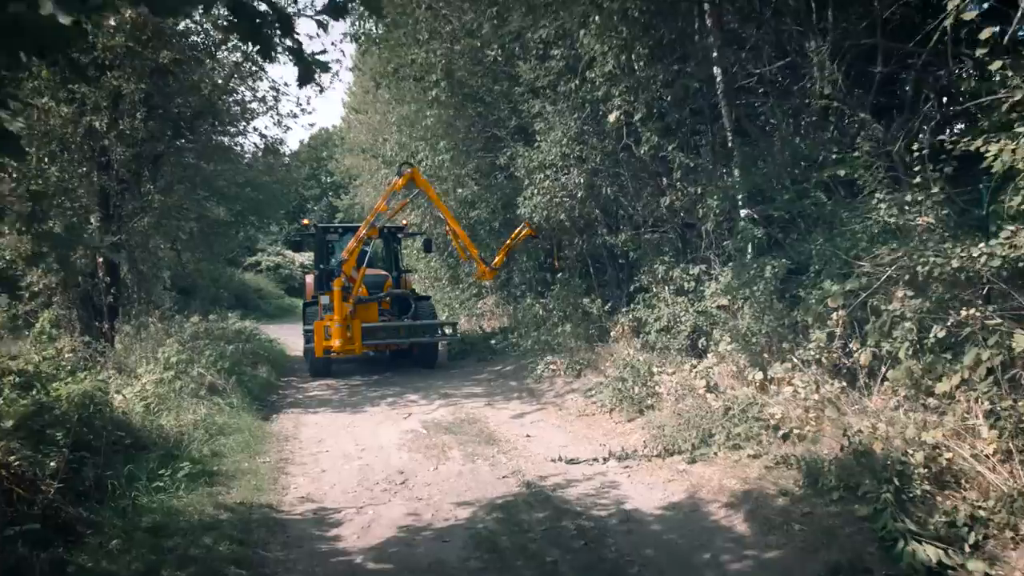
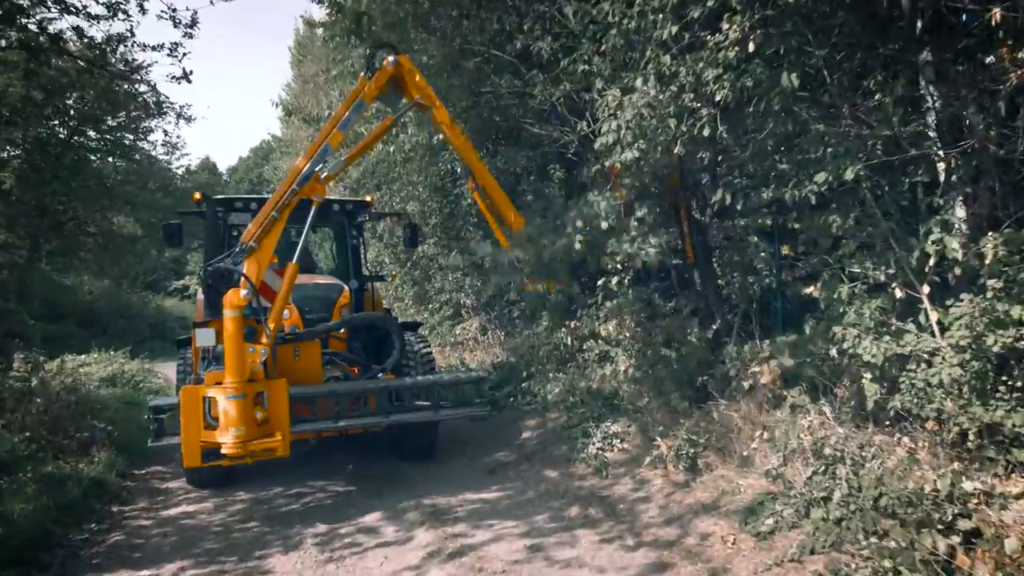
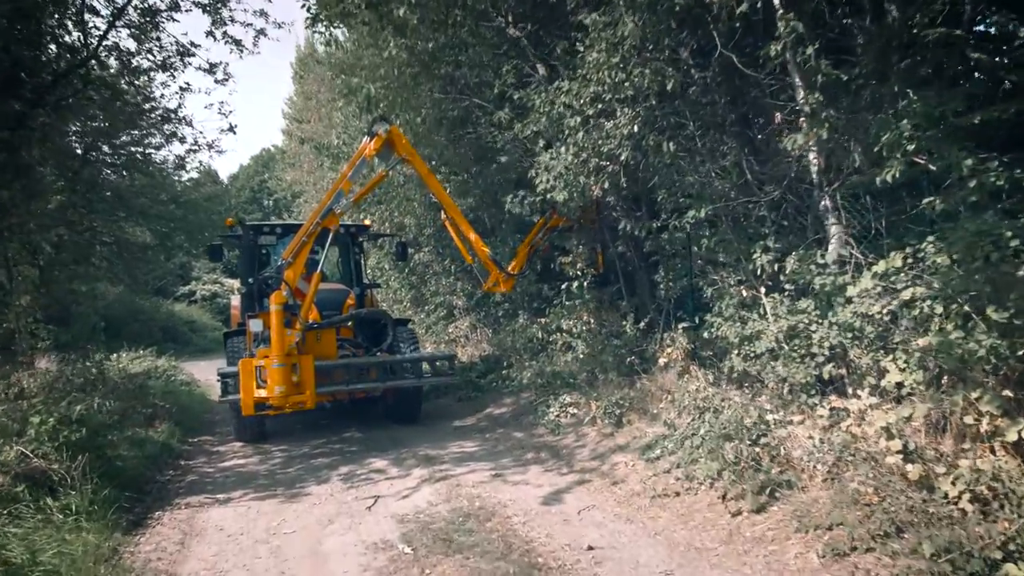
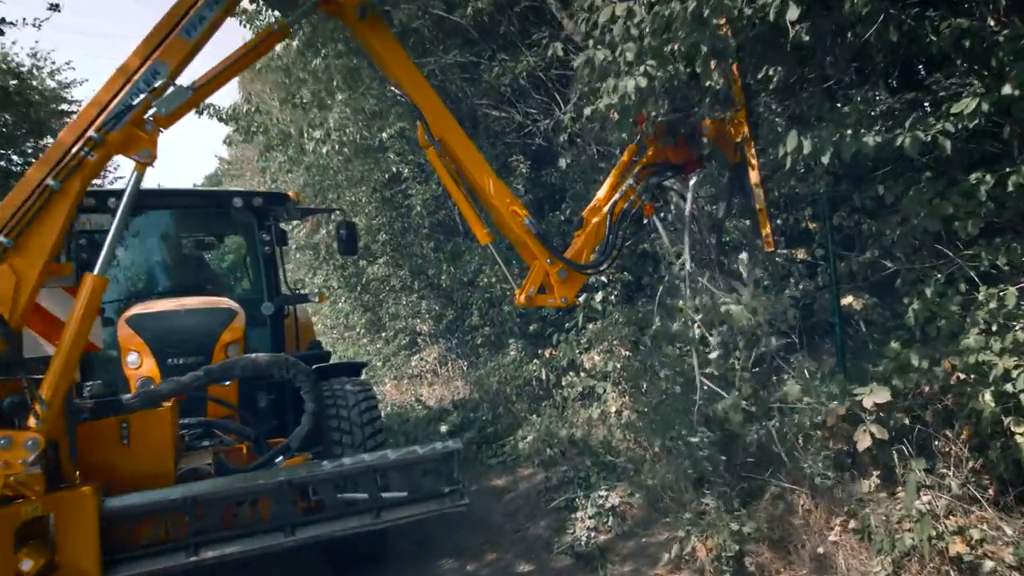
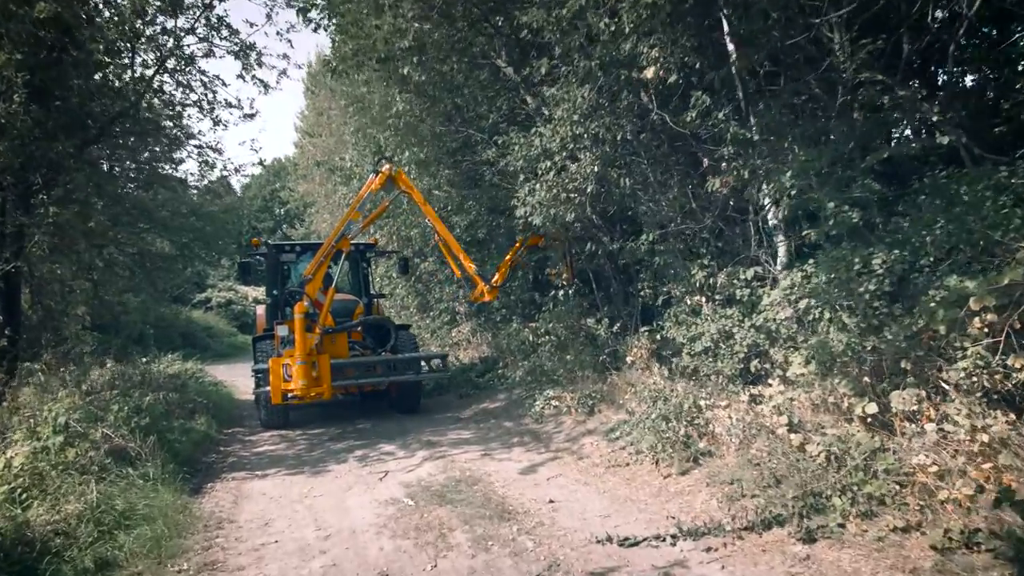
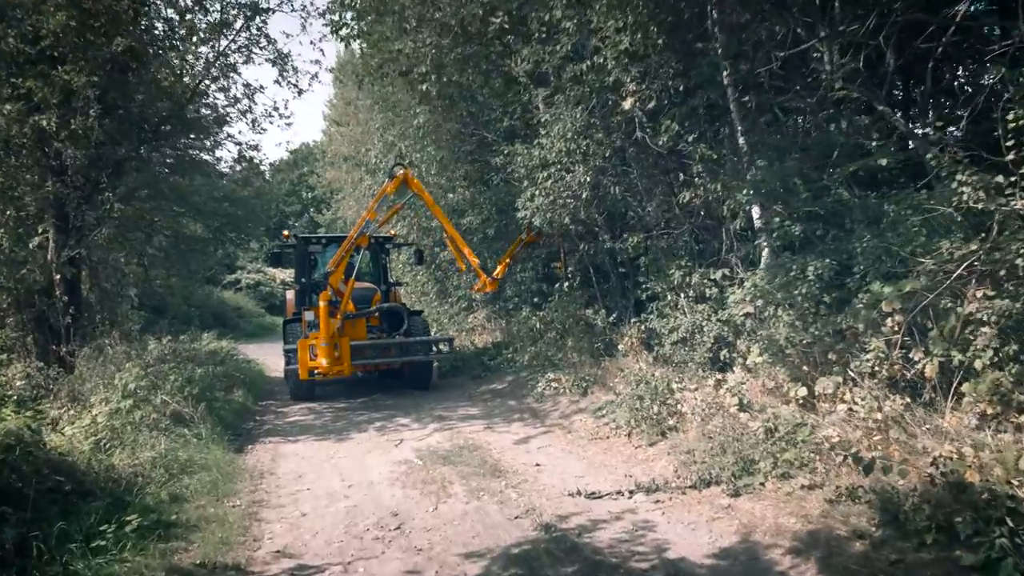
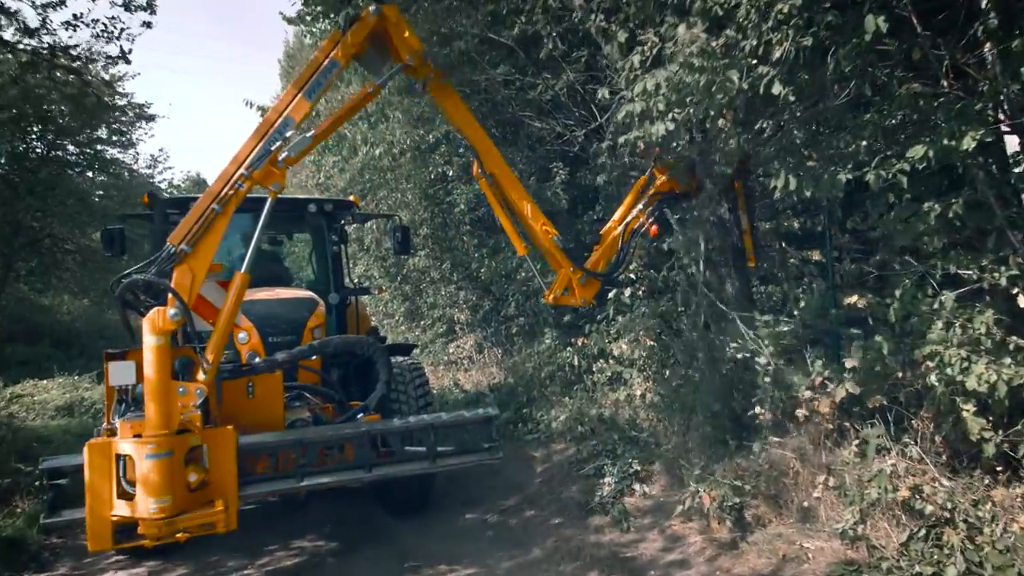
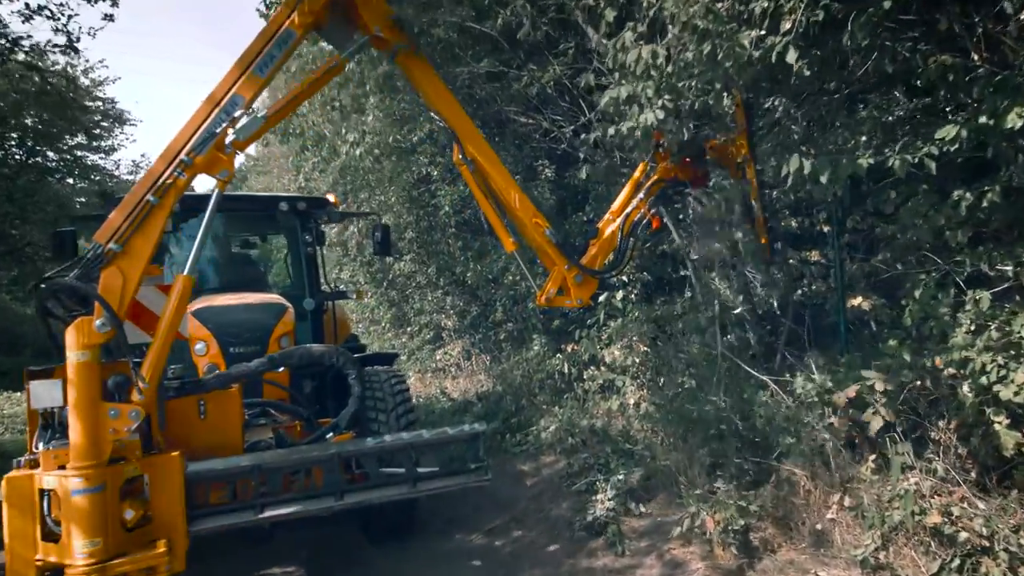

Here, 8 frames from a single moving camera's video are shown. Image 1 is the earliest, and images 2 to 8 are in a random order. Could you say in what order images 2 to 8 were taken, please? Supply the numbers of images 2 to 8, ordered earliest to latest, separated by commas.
6, 5, 3, 2, 7, 8, 4
